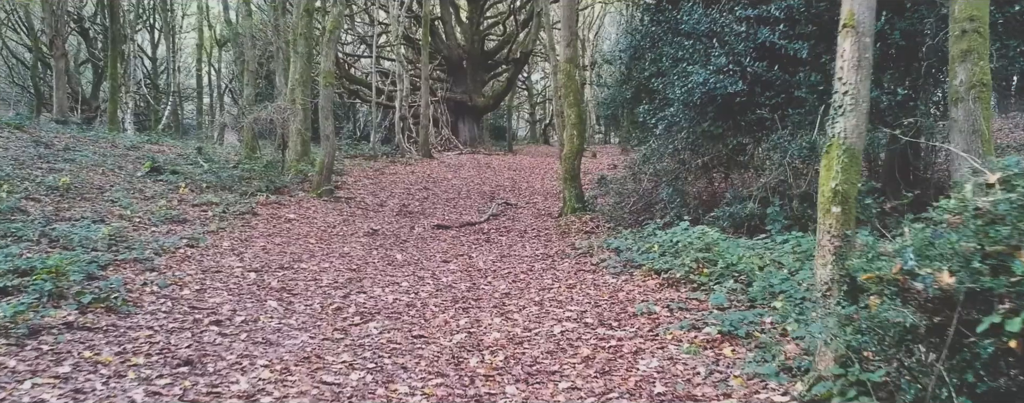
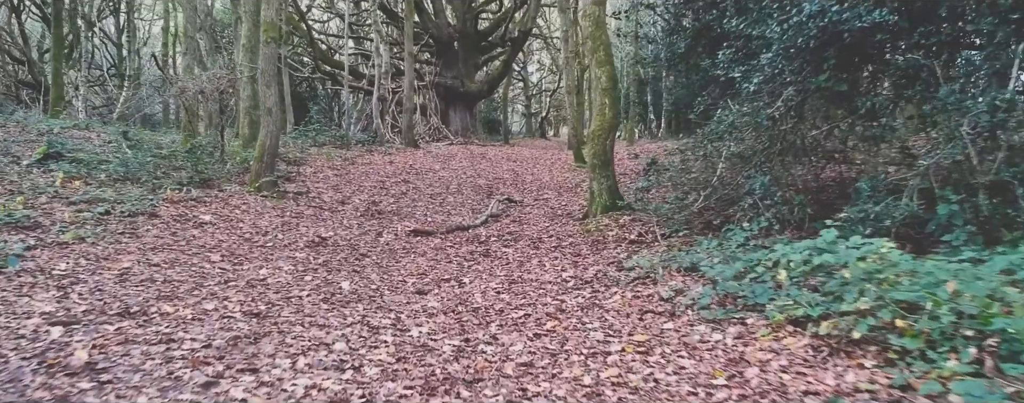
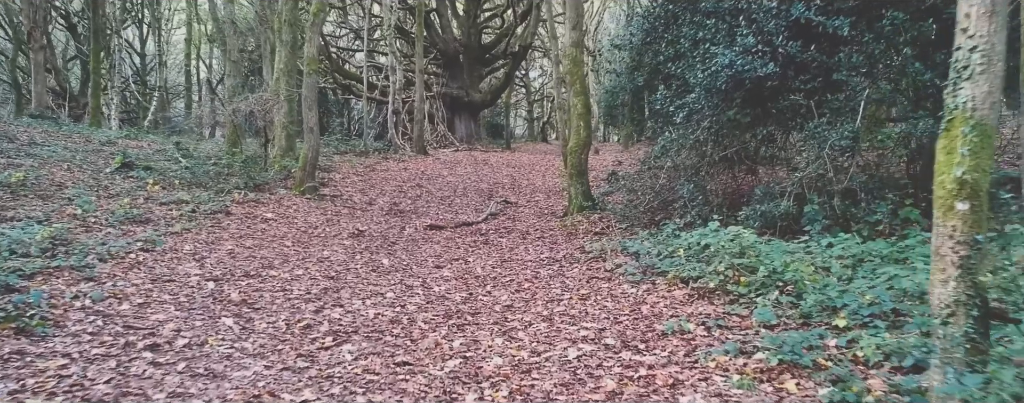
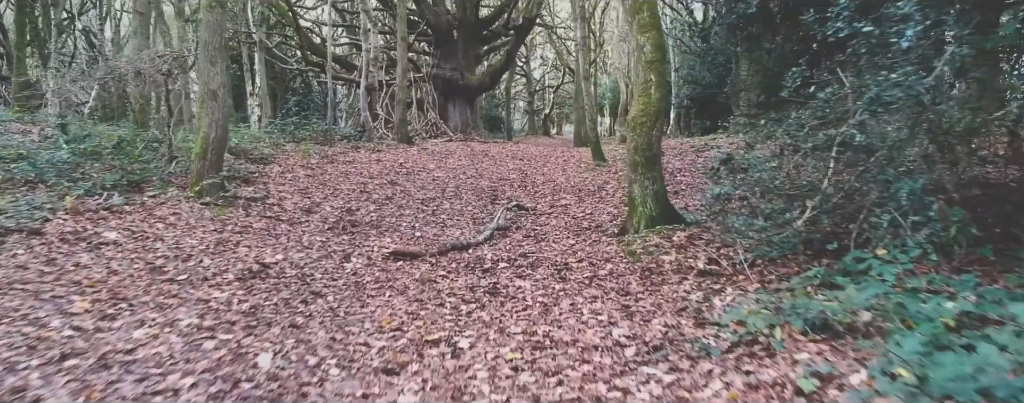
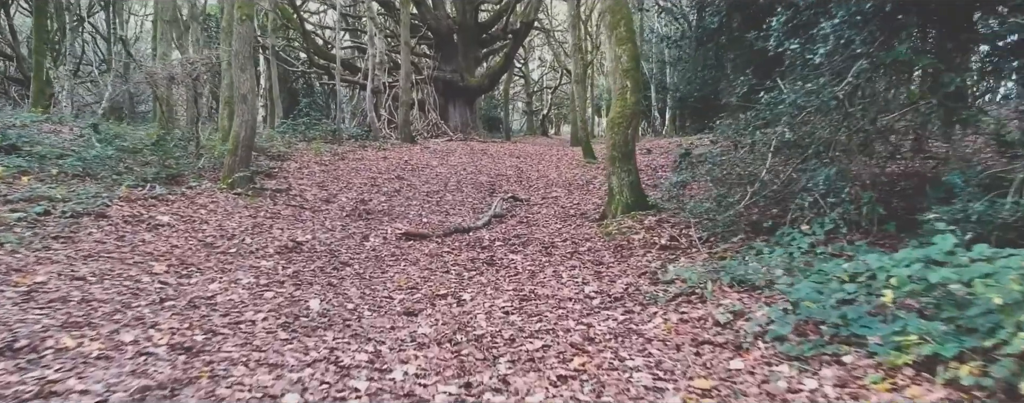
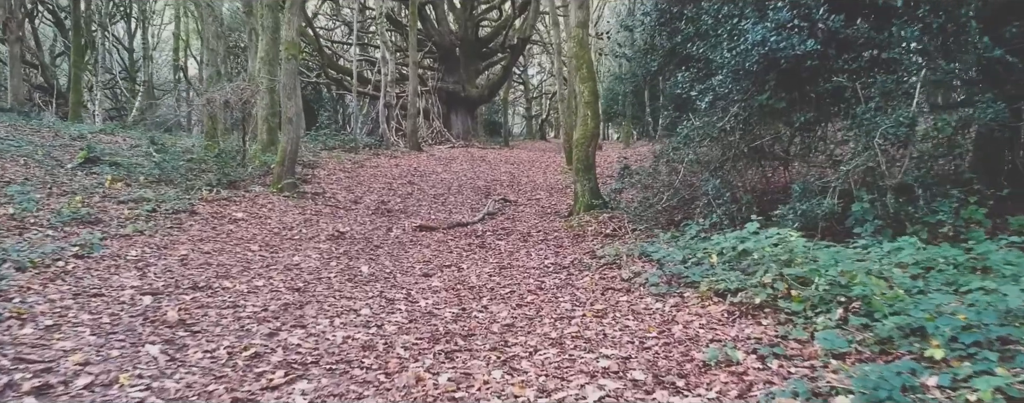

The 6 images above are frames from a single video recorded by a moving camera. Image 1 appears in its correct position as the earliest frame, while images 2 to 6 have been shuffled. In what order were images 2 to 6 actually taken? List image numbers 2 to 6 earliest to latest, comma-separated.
3, 6, 2, 5, 4
